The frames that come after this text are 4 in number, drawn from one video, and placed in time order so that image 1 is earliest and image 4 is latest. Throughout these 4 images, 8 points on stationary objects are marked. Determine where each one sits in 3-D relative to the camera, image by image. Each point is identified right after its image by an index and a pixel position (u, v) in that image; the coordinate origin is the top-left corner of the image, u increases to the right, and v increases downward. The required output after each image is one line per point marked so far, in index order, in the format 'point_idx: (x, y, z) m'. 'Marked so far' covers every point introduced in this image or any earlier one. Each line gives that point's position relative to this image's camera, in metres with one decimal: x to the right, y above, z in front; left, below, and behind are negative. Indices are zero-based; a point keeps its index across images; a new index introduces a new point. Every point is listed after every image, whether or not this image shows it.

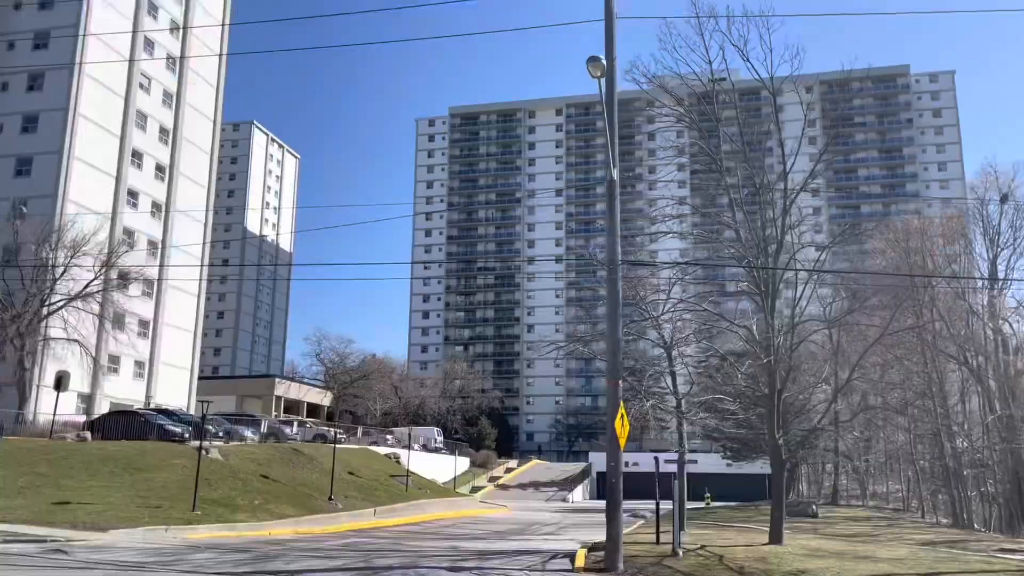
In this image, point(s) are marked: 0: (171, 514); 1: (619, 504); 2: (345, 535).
0: (-7.4, -5.0, +18.5) m
1: (+1.8, -3.7, +14.3) m
2: (-3.7, -5.6, +18.9) m
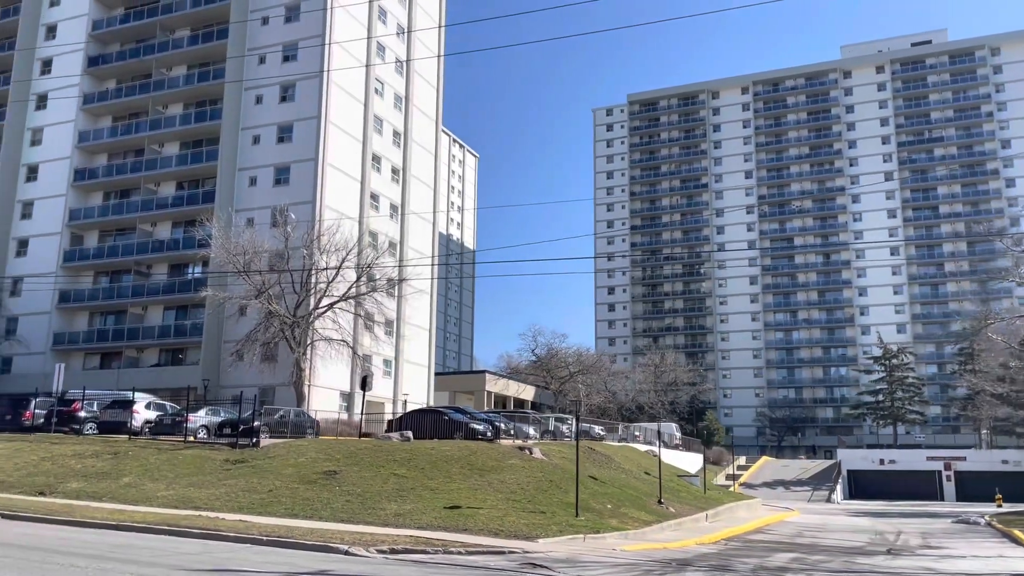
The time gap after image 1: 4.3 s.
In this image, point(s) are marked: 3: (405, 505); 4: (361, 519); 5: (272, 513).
0: (+1.1, -4.9, +17.6) m
1: (+9.4, -3.3, +11.8) m
2: (+4.9, -5.3, +17.3) m
3: (-2.3, -4.6, +18.0) m
4: (-3.0, -4.6, +16.8) m
5: (-5.0, -4.7, +17.4) m
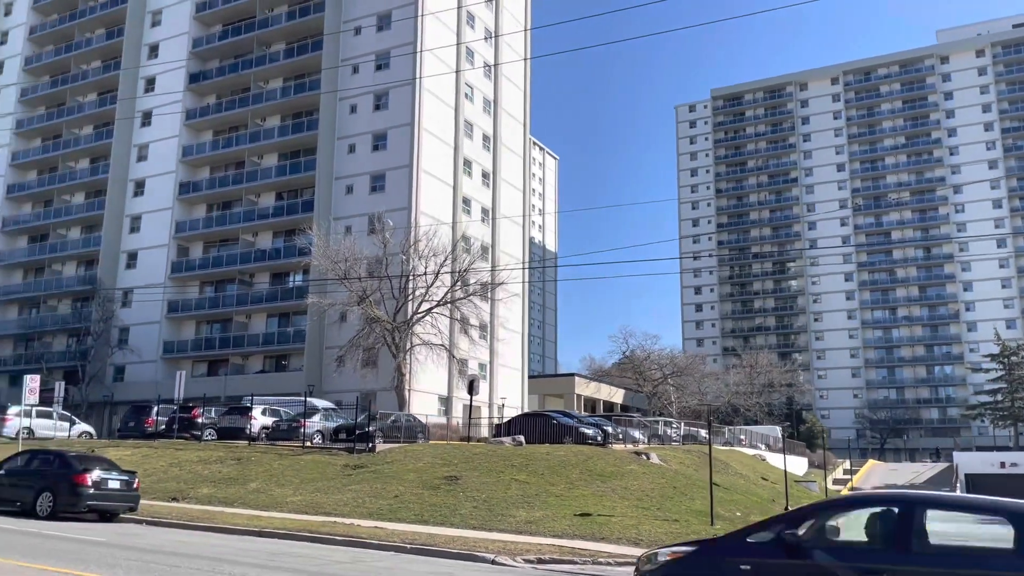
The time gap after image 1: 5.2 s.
0: (+3.8, -4.8, +16.9) m
1: (+11.5, -3.1, +10.4) m
2: (+7.5, -5.2, +16.3) m
3: (+0.4, -4.7, +17.6) m
4: (-0.4, -4.7, +16.5) m
5: (-2.3, -4.8, +17.3) m
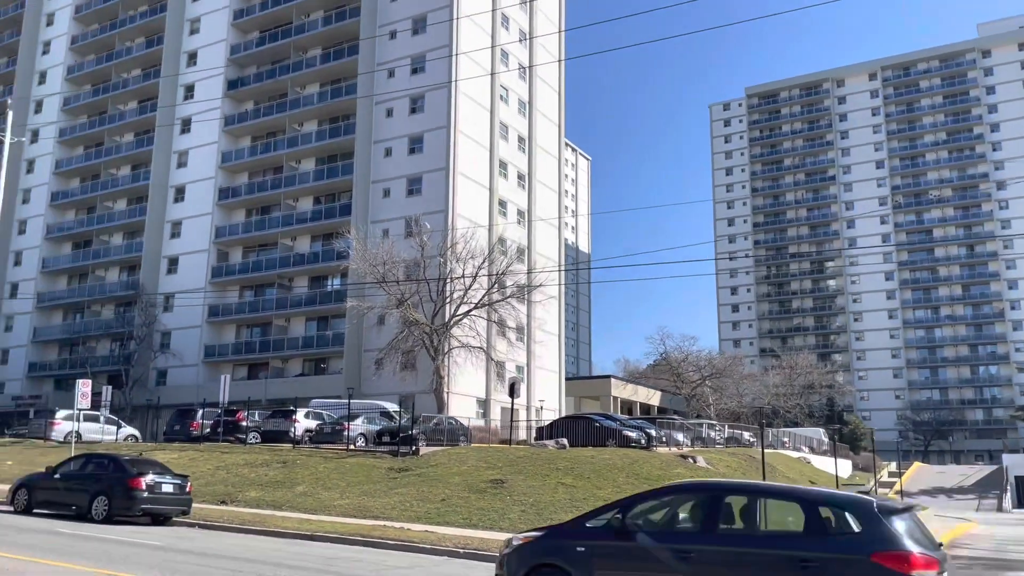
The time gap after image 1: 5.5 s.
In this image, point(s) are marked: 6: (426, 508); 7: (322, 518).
0: (+4.8, -4.8, +16.6) m
1: (+12.3, -3.0, +9.8) m
2: (+8.5, -5.2, +15.8) m
3: (+1.5, -4.7, +17.4) m
4: (+0.6, -4.7, +16.3) m
5: (-1.3, -4.8, +17.2) m
6: (-1.9, -4.8, +18.4) m
7: (-4.0, -4.8, +17.6) m
